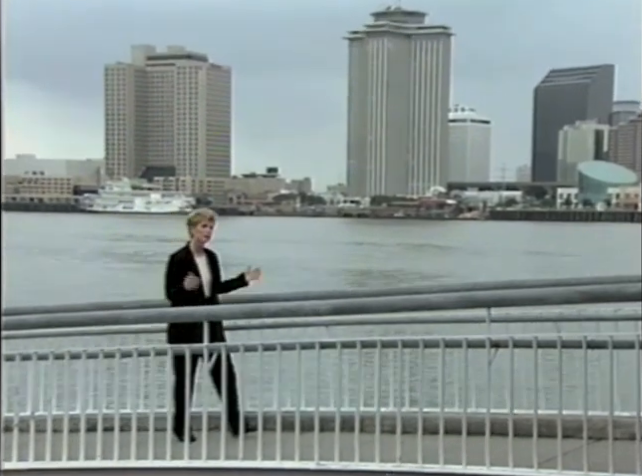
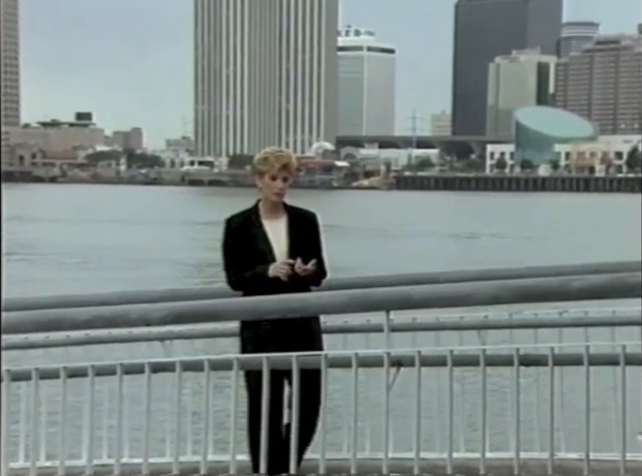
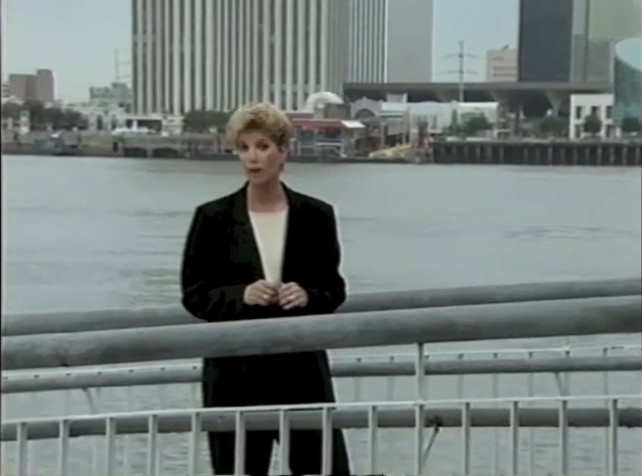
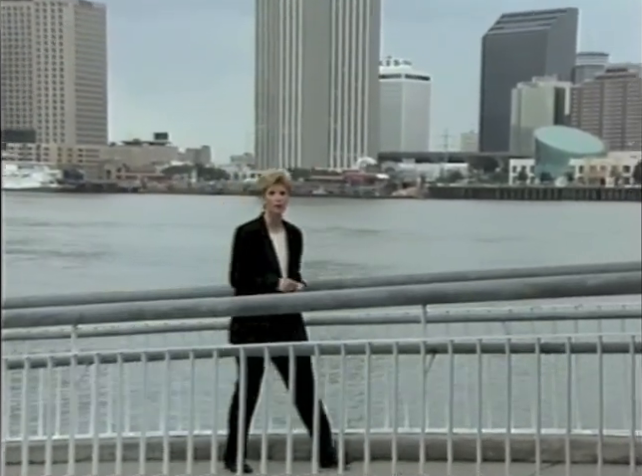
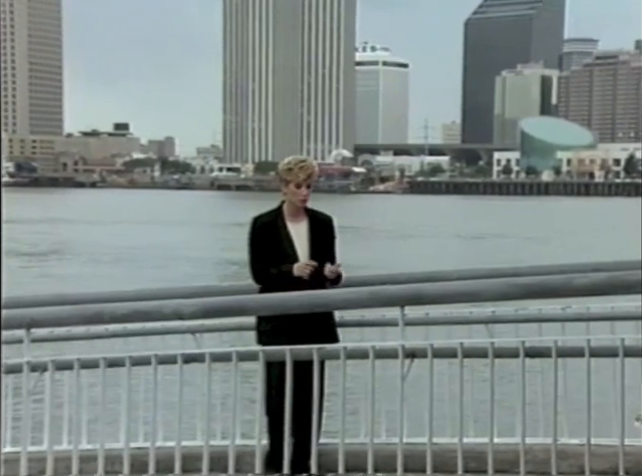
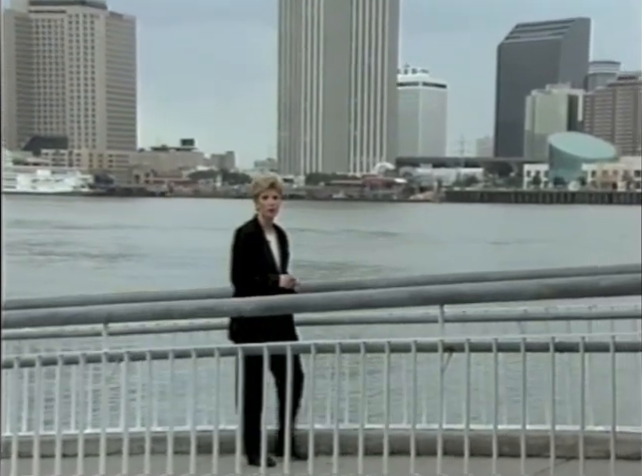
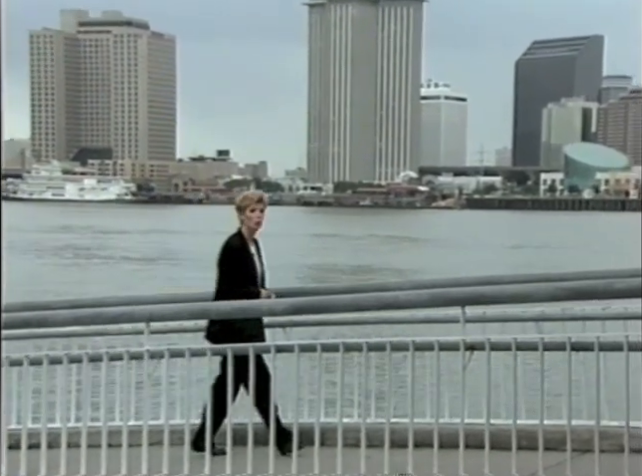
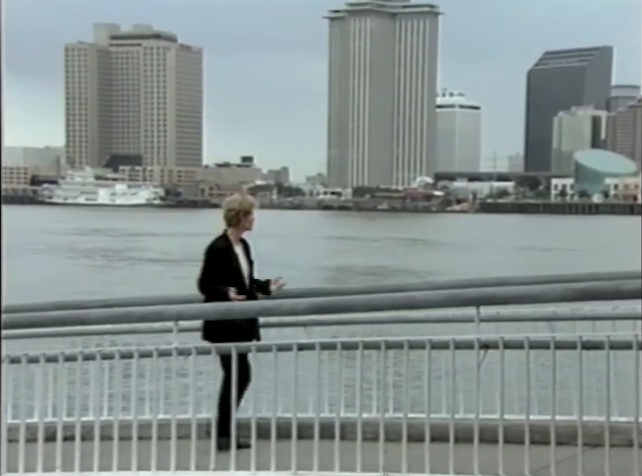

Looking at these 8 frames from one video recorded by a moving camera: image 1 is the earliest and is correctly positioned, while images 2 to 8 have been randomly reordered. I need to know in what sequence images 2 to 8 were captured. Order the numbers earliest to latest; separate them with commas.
8, 7, 6, 4, 5, 2, 3
